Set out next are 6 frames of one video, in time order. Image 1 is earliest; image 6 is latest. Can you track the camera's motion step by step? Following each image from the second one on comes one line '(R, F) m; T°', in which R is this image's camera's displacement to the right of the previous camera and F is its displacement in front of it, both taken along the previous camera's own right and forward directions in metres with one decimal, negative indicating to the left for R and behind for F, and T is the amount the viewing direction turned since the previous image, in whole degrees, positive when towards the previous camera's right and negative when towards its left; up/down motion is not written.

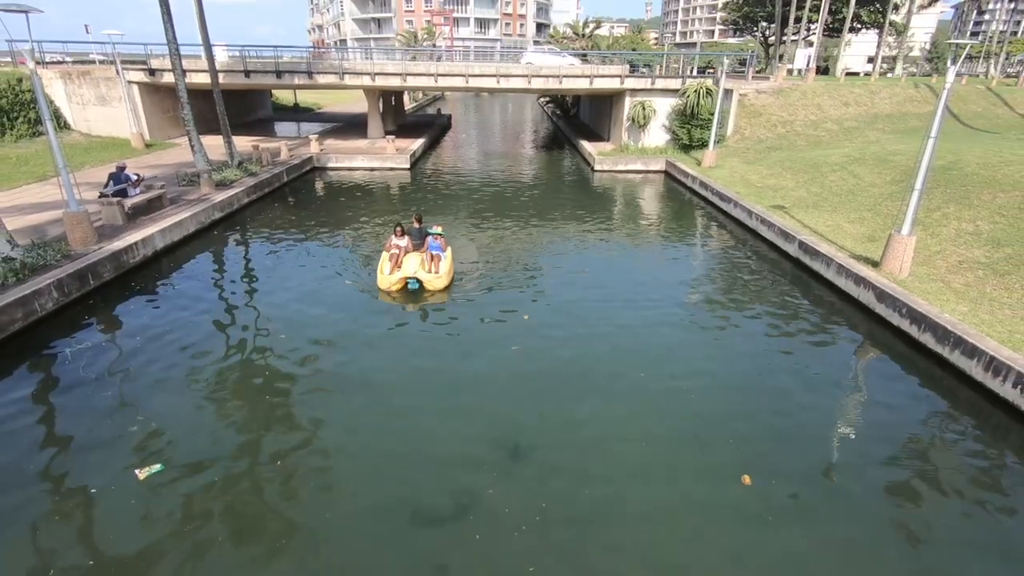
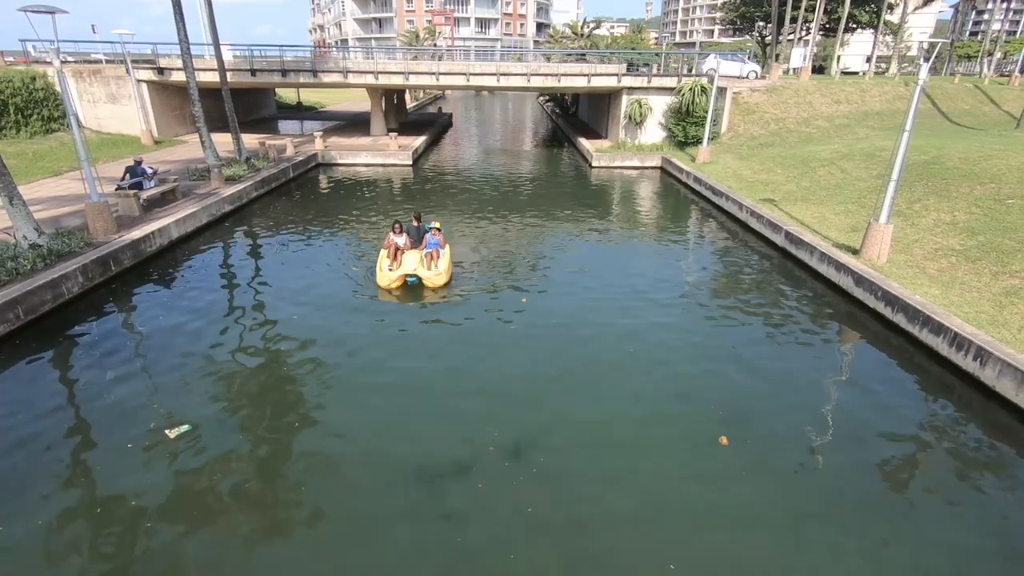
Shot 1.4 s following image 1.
(0.0, -0.6) m; 0°
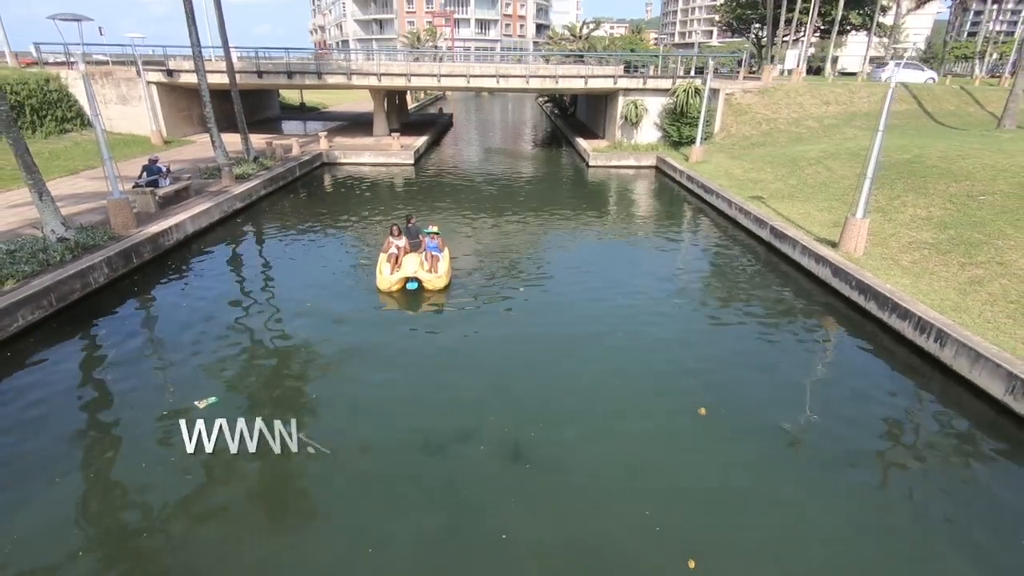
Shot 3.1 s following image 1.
(0.0, -0.7) m; 0°
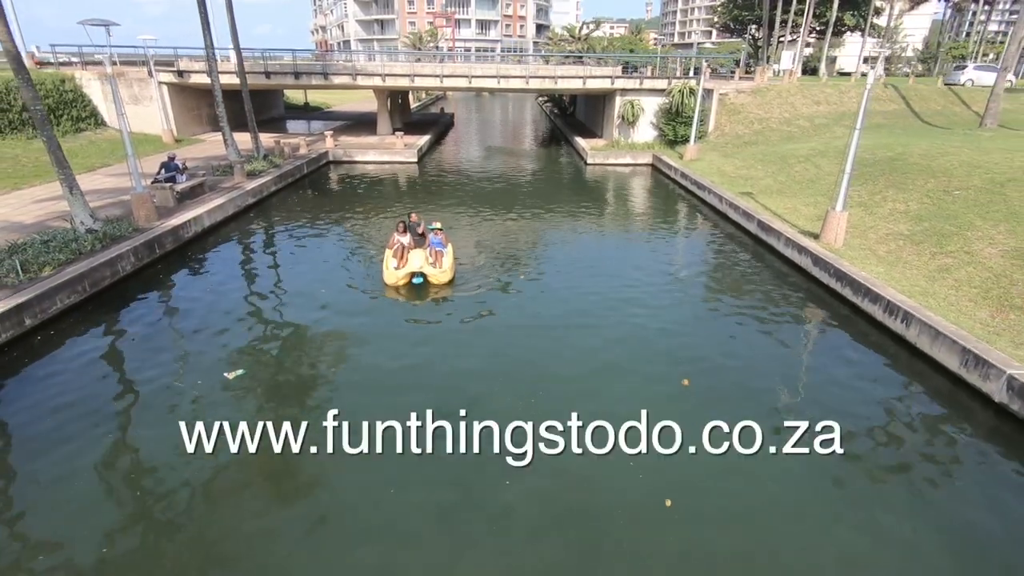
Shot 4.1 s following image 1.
(0.0, -0.8) m; 0°
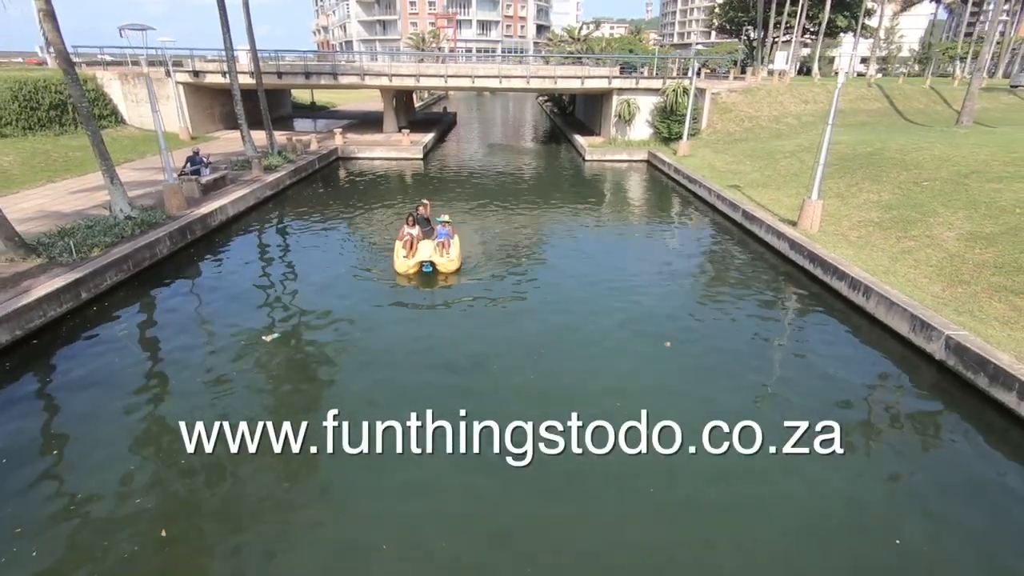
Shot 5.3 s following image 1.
(-0.1, -1.2) m; 0°
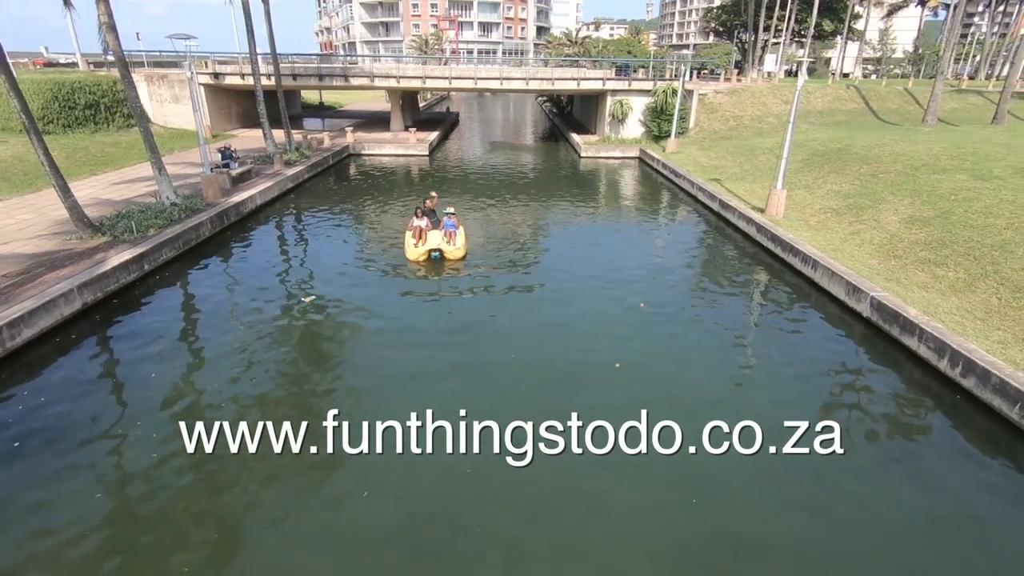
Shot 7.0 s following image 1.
(0.0, -1.9) m; 0°
